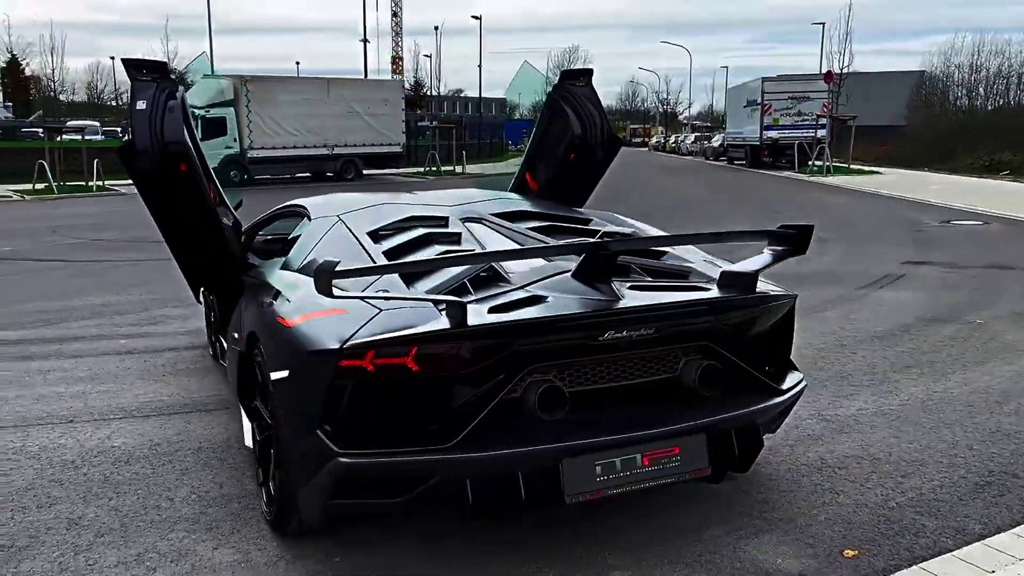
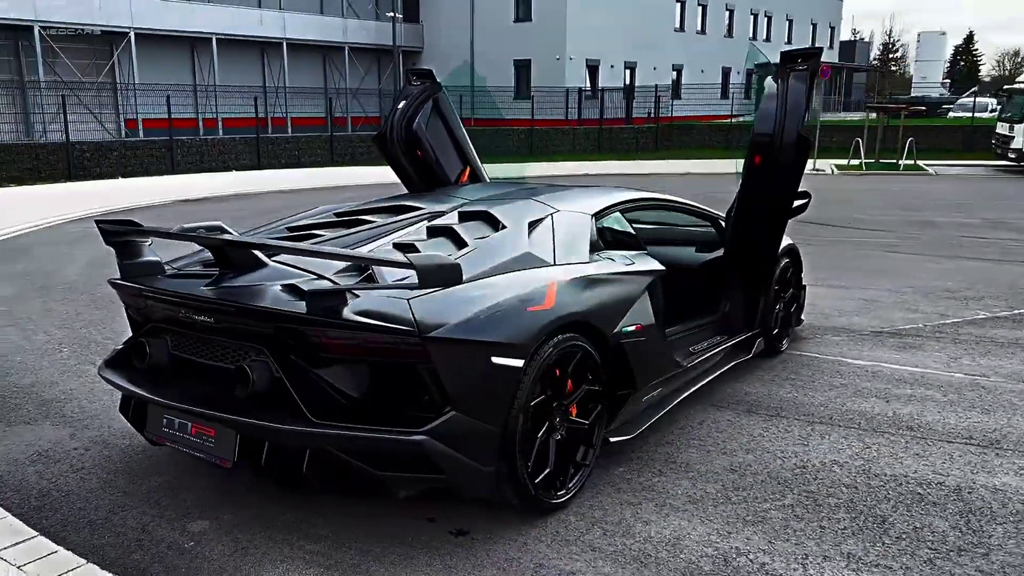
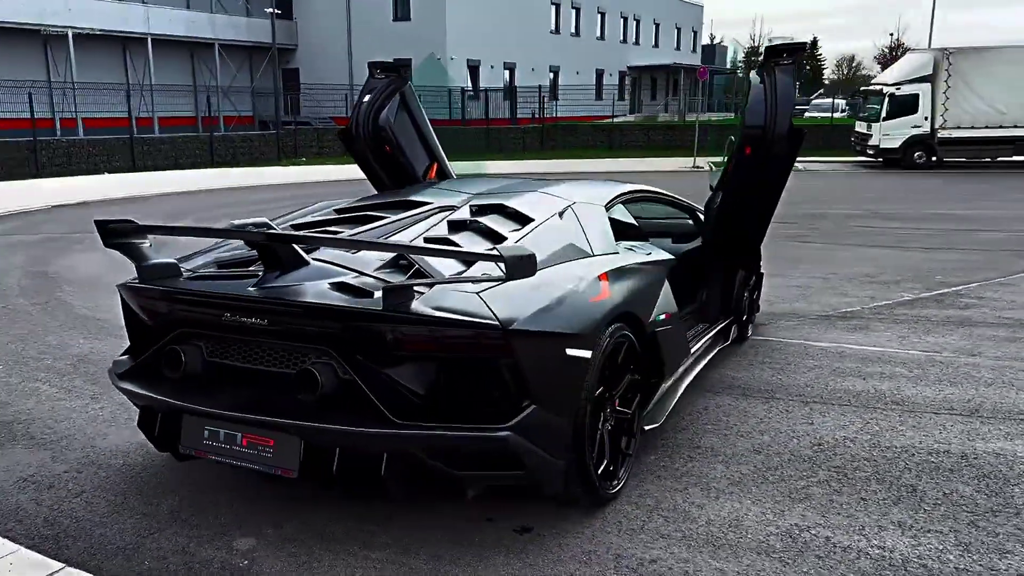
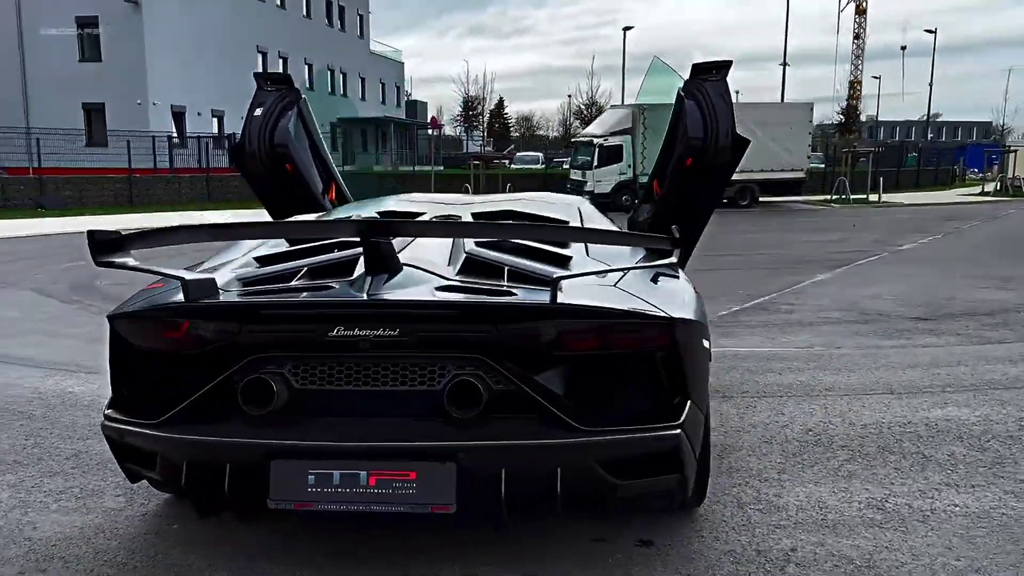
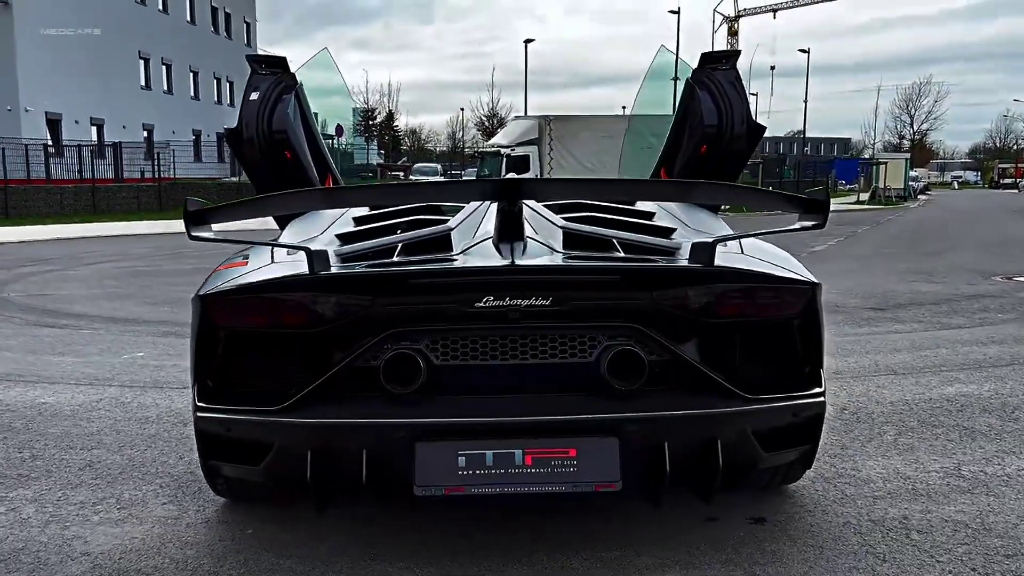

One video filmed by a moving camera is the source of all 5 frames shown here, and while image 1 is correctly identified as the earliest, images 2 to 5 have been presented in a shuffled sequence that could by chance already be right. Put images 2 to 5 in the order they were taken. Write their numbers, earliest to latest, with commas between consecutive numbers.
5, 4, 3, 2
